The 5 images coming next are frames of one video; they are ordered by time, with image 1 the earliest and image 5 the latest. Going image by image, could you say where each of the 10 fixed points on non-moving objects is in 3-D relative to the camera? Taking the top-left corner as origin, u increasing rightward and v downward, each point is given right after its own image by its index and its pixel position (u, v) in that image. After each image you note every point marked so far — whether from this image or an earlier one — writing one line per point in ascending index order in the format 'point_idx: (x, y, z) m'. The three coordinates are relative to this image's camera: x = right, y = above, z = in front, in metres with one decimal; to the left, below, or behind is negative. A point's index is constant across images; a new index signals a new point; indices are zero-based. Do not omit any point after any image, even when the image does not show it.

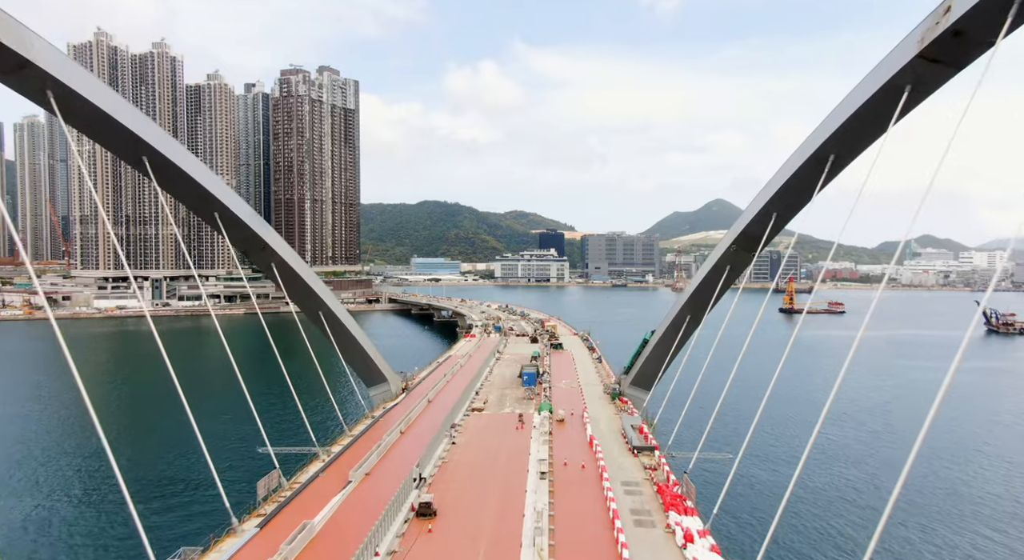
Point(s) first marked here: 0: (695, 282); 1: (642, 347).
0: (+2.9, 0.0, +8.7) m
1: (+2.5, -1.3, +10.7) m
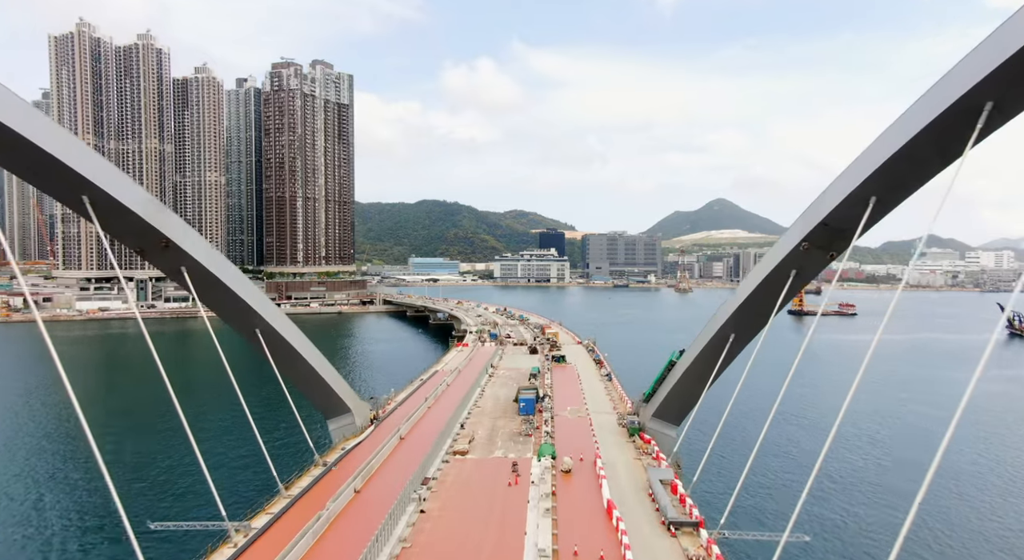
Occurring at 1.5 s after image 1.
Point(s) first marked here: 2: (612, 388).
0: (+2.8, -0.1, +6.6) m
1: (+2.4, -1.4, +8.6) m
2: (+2.3, -2.5, +12.7) m
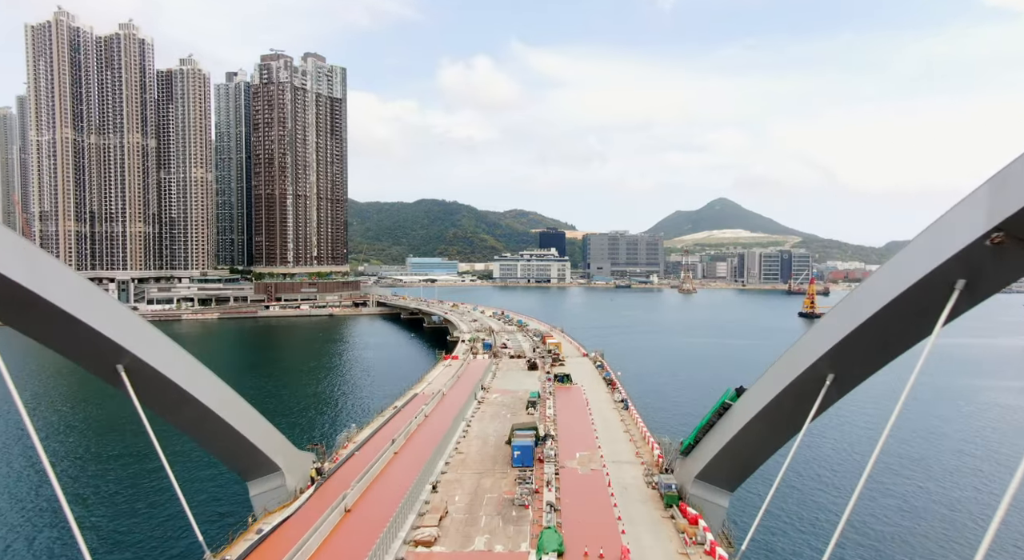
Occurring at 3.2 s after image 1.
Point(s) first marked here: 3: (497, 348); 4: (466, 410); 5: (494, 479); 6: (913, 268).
0: (+2.7, -0.2, +4.2) m
1: (+2.3, -1.5, +6.2) m
2: (+2.2, -2.6, +10.3) m
3: (-0.5, -2.5, +19.9) m
4: (-0.9, -2.6, +11.2) m
5: (-0.2, -2.7, +7.6) m
6: (+2.8, +0.1, +3.8) m
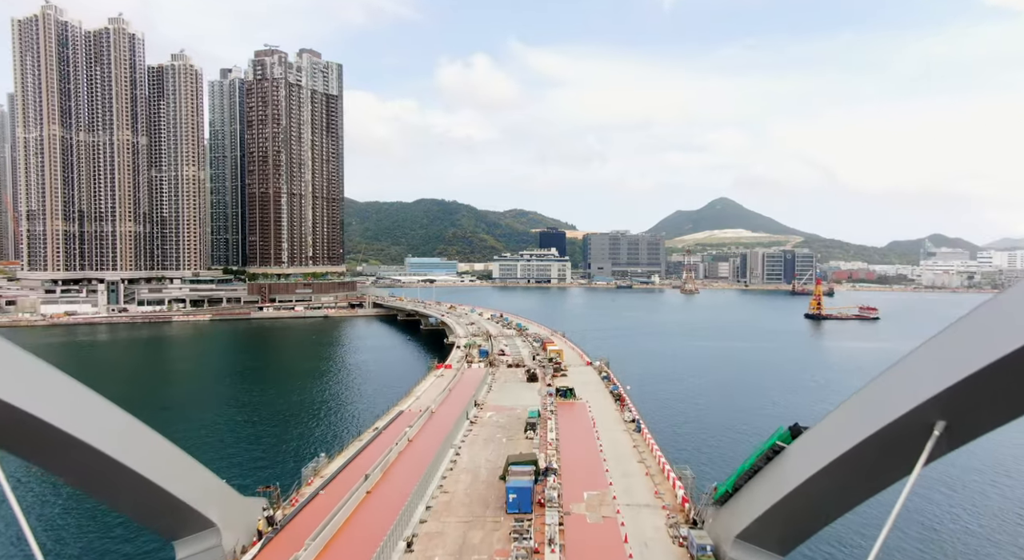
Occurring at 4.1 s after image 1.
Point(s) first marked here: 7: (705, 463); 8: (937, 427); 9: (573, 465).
0: (+2.6, -0.2, +2.9) m
1: (+2.2, -1.5, +4.9) m
2: (+2.1, -2.7, +9.0) m
3: (-0.6, -2.5, +18.7) m
4: (-1.0, -2.7, +9.9) m
5: (-0.3, -2.8, +6.3) m
6: (+2.7, 0.0, +2.6) m
7: (+6.5, -6.3, +19.4) m
8: (+2.6, -0.9, +3.4) m
9: (+1.0, -2.7, +8.5) m
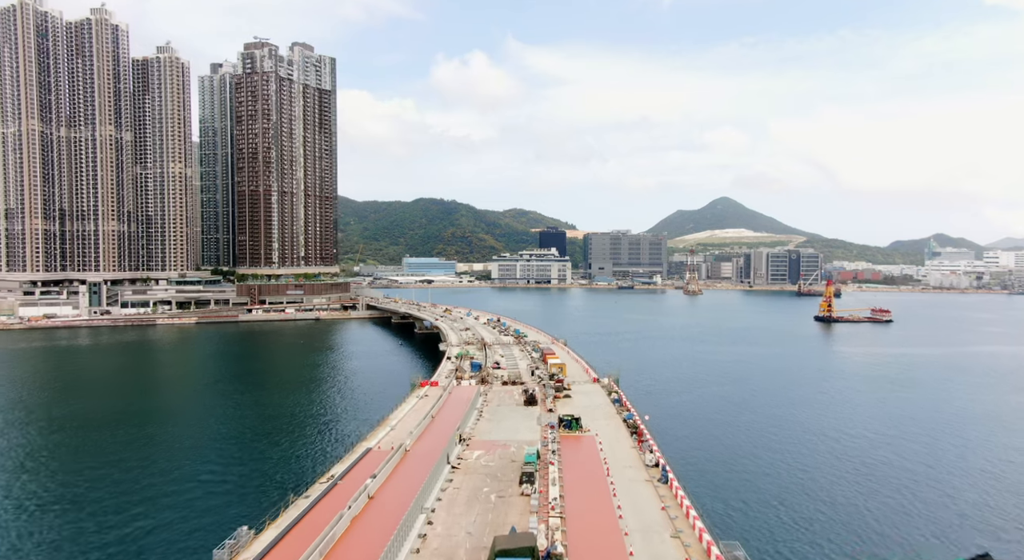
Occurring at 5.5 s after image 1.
0: (+2.5, -0.4, +0.9) m
1: (+2.1, -1.7, +2.9) m
2: (+2.0, -2.8, +7.0) m
3: (-0.7, -2.7, +16.7) m
4: (-1.1, -2.8, +7.9) m
5: (-0.4, -2.9, +4.3) m
6: (+2.6, -0.1, +0.6) m
7: (+6.4, -6.4, +17.4) m
8: (+2.5, -1.0, +1.4) m
9: (+0.8, -2.8, +6.5) m
